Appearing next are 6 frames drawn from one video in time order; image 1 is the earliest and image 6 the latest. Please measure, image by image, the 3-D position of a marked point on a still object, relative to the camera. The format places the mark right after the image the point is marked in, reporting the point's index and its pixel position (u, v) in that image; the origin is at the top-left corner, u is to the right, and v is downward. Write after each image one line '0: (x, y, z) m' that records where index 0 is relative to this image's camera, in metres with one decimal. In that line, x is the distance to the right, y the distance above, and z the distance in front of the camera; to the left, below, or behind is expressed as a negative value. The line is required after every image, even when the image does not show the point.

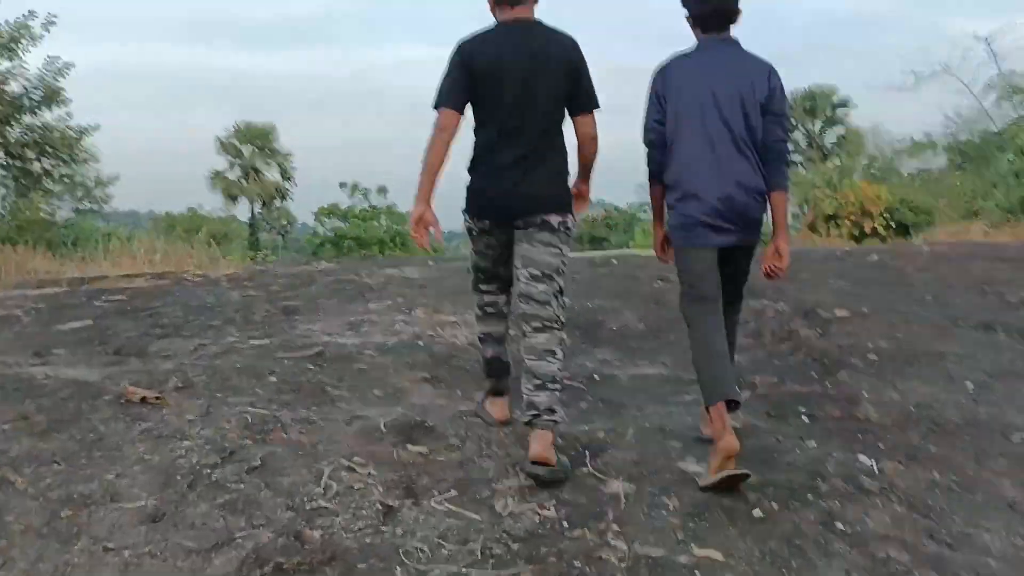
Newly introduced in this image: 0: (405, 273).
0: (-0.8, +0.1, +7.4) m
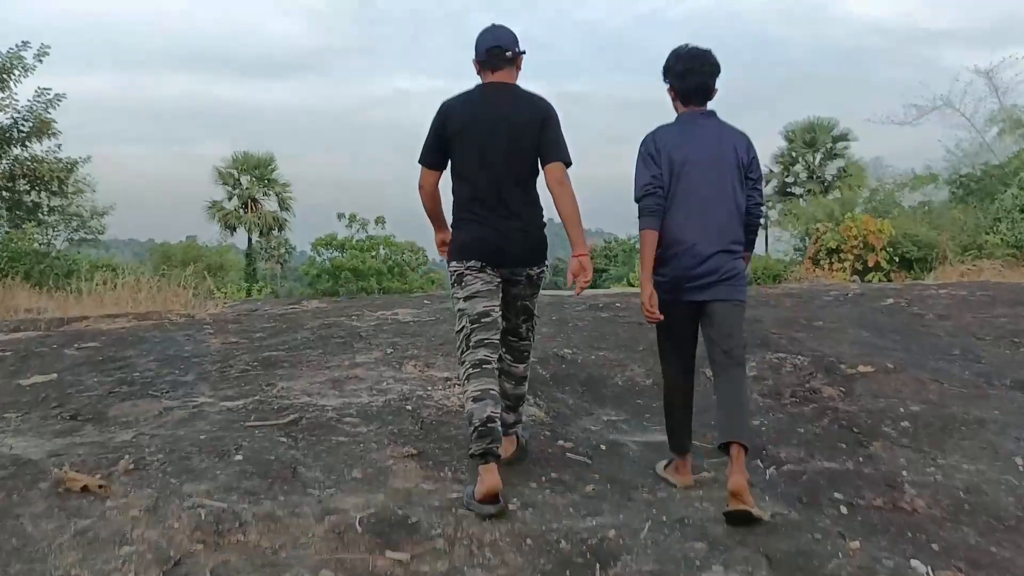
0: (-0.9, -0.2, +7.0) m
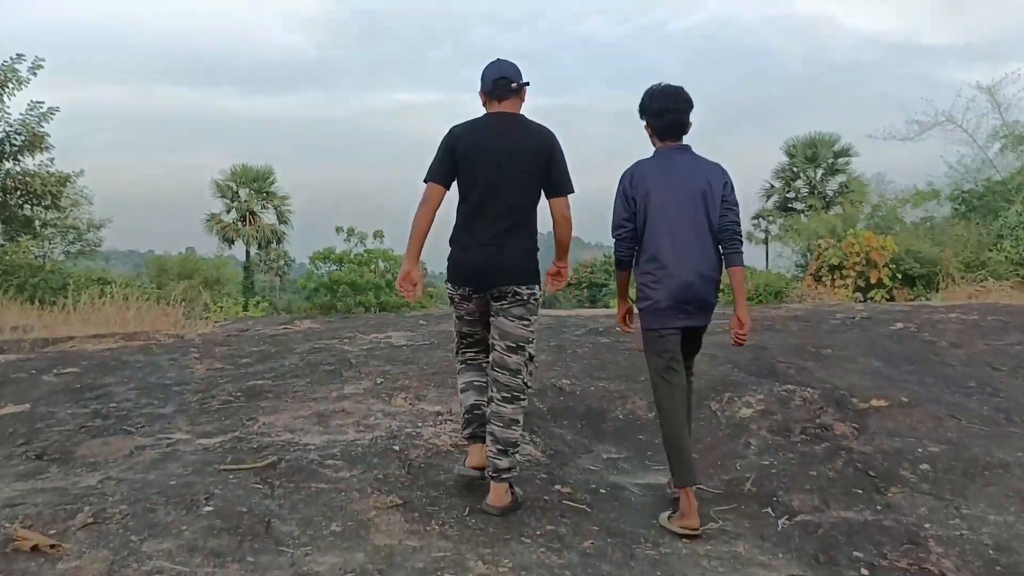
0: (-0.9, -0.4, +6.8) m
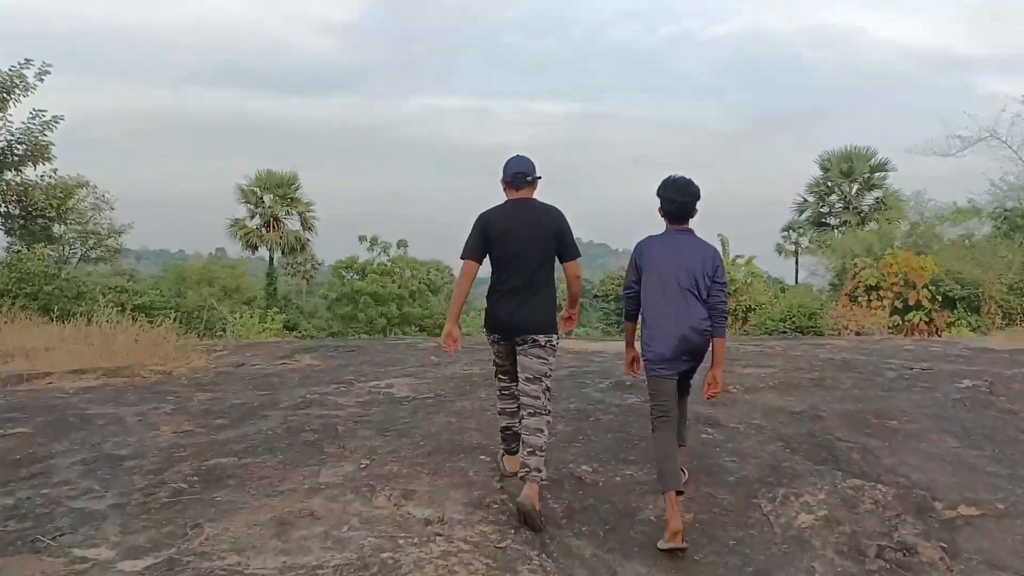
0: (-0.8, -0.7, +6.0) m
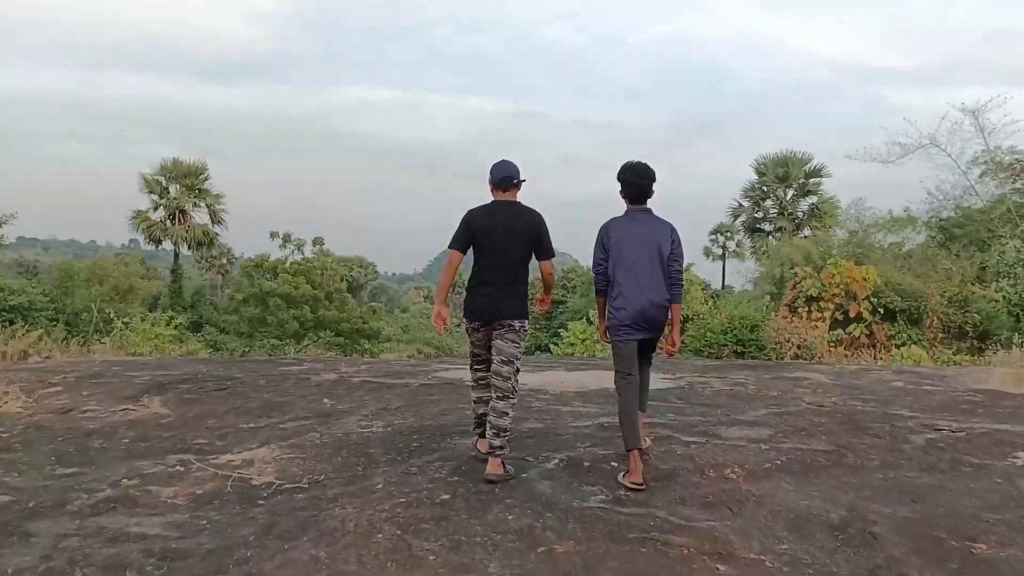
0: (-1.2, -0.9, +4.2) m
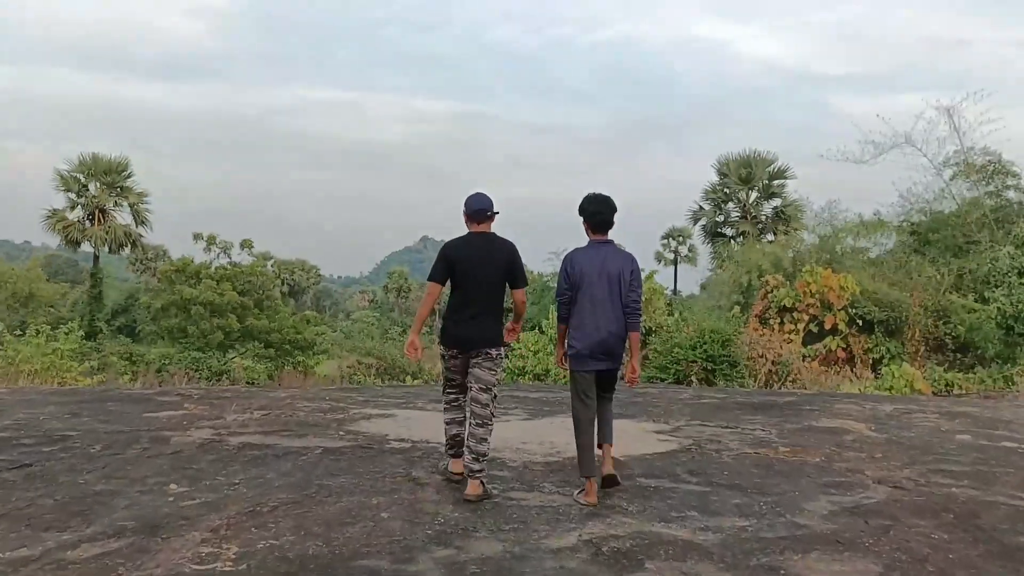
0: (-1.3, -1.0, +1.9) m
